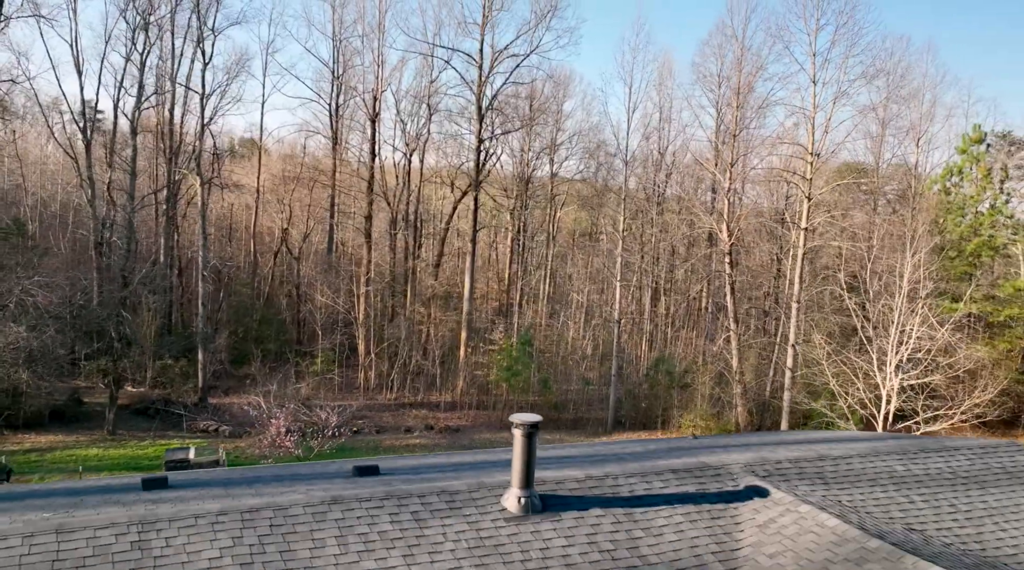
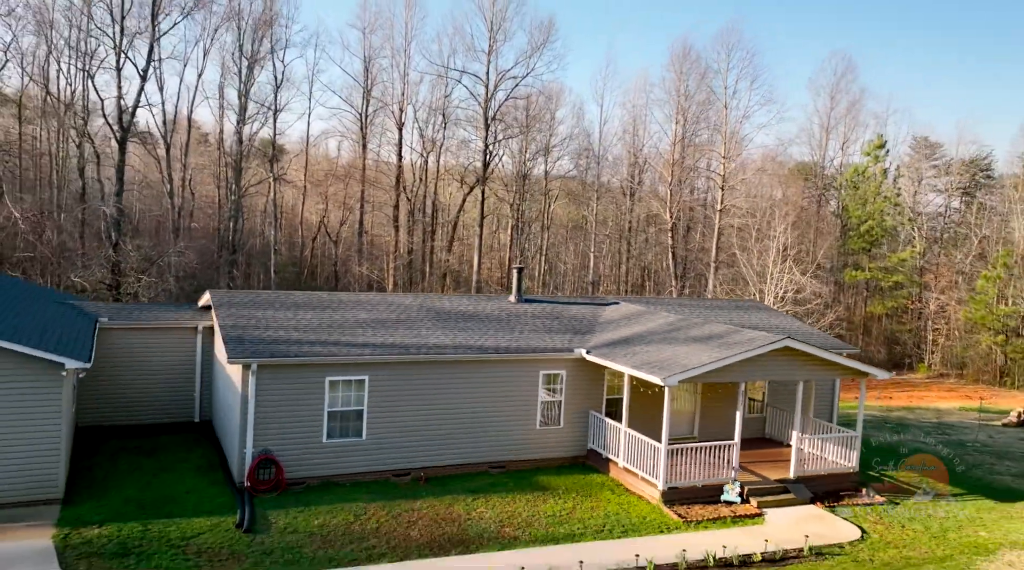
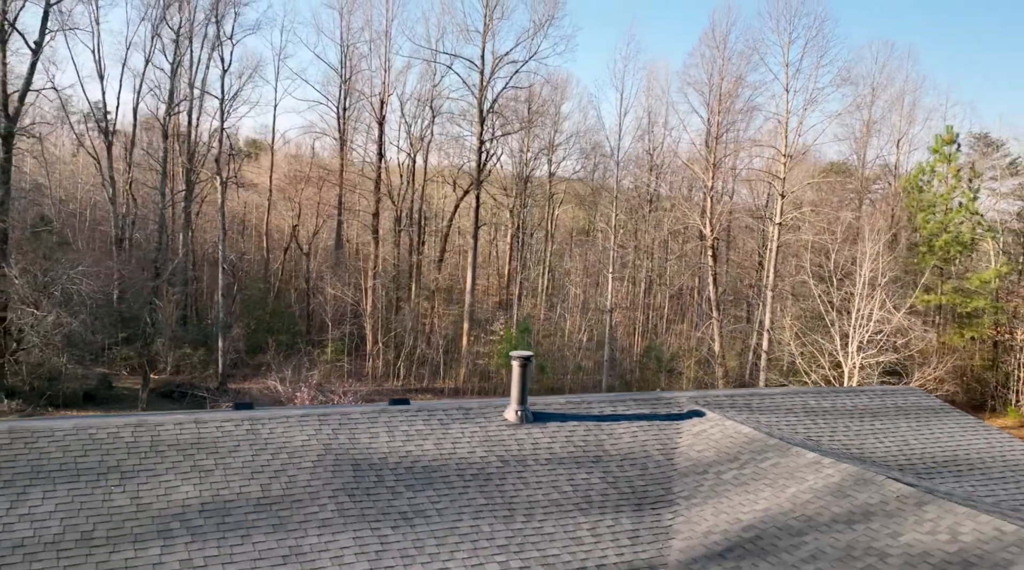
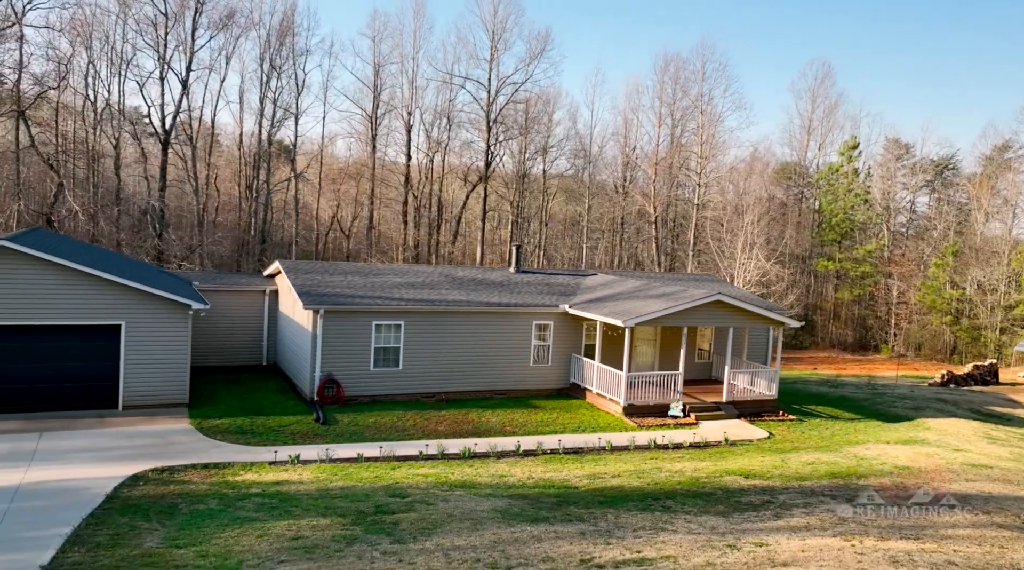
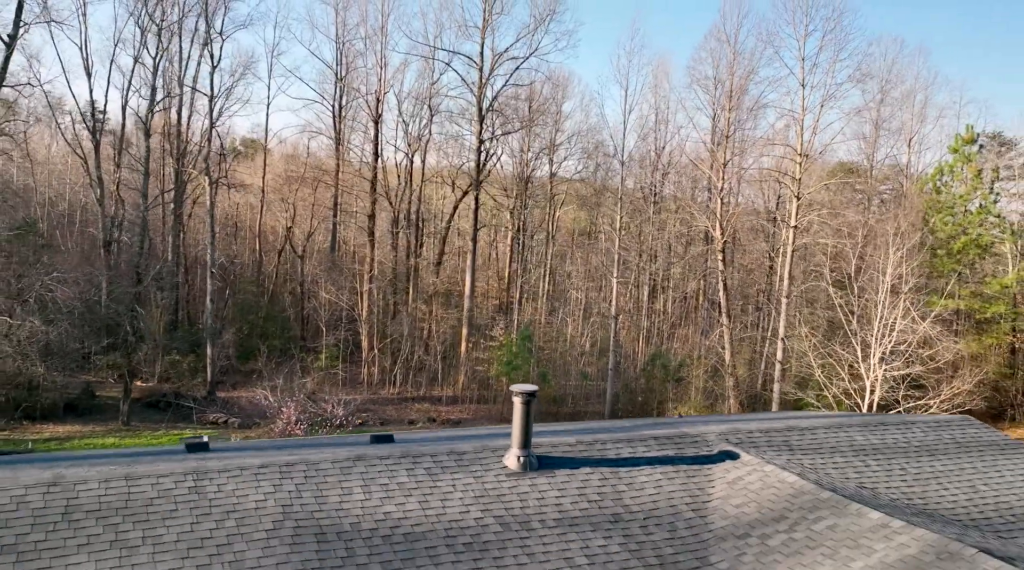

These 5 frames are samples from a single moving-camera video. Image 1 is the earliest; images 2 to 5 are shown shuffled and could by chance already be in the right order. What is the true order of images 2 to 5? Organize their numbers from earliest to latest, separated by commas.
5, 3, 2, 4
